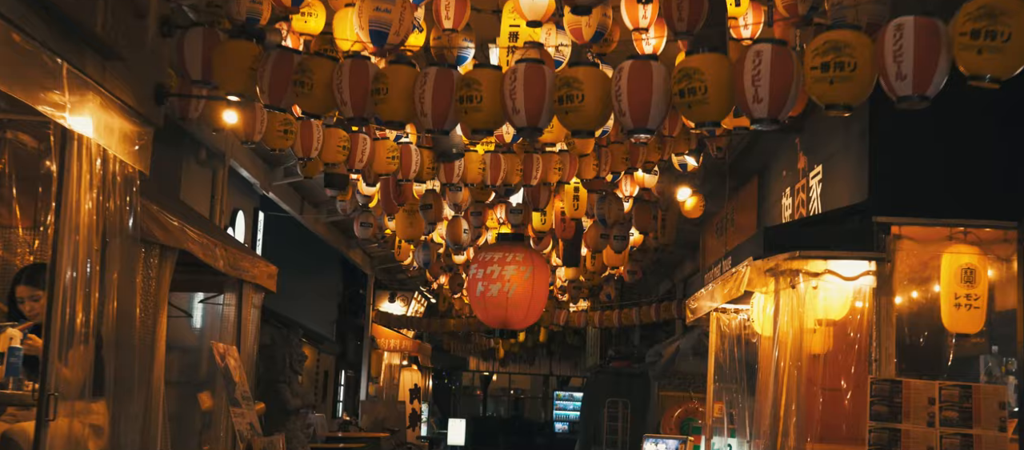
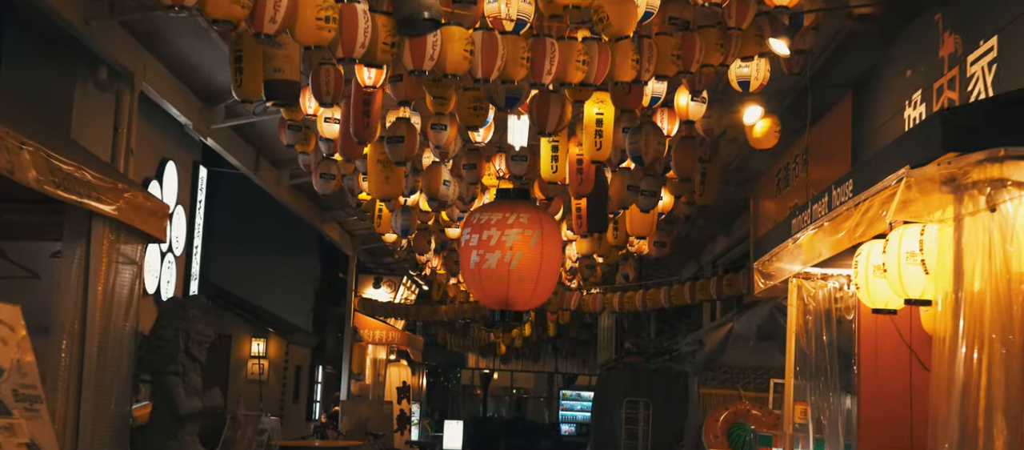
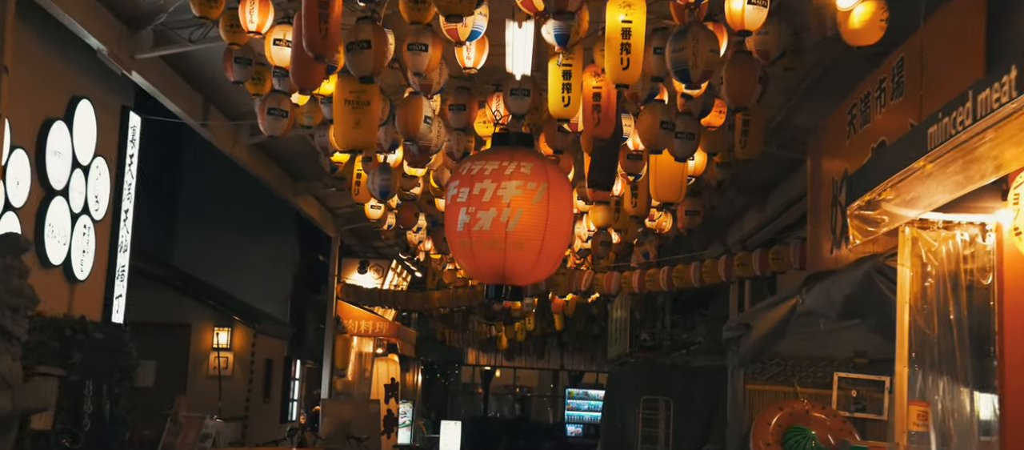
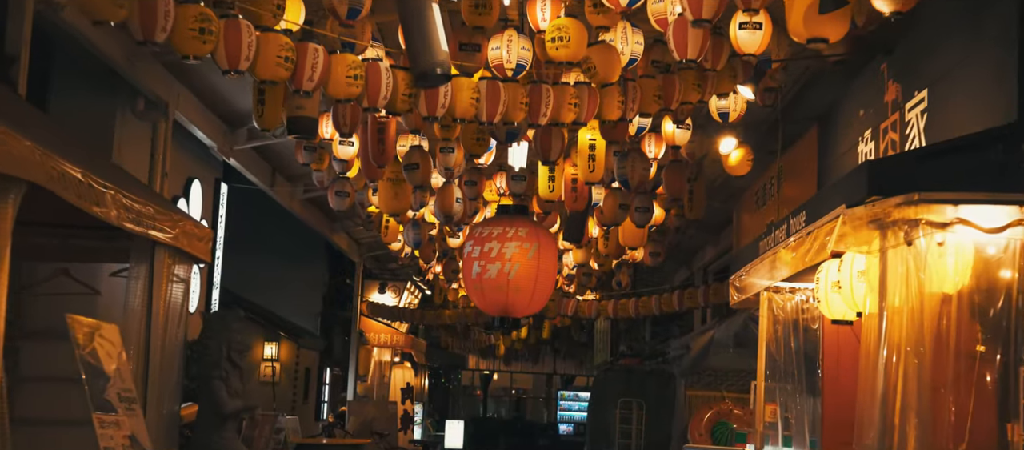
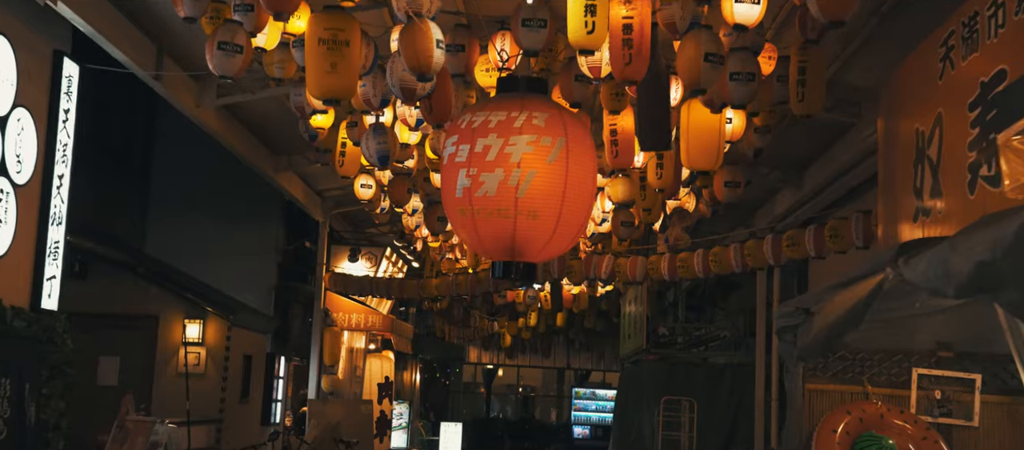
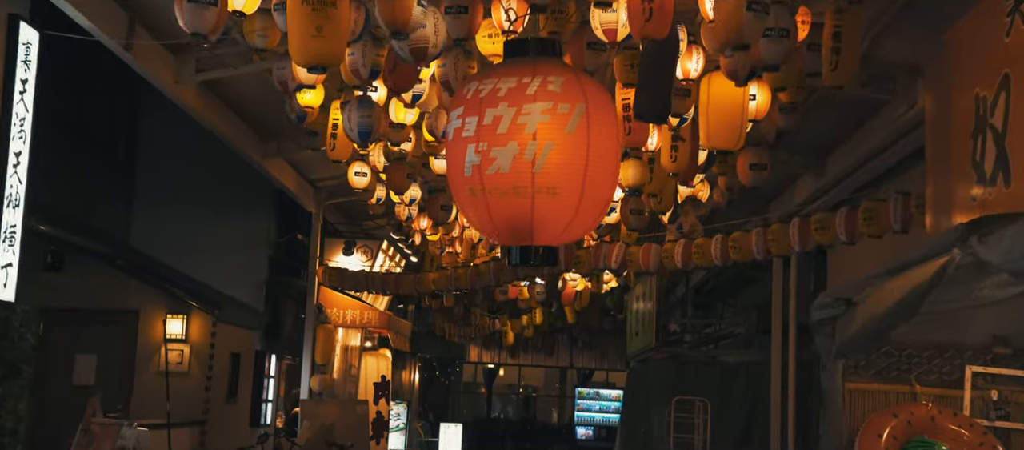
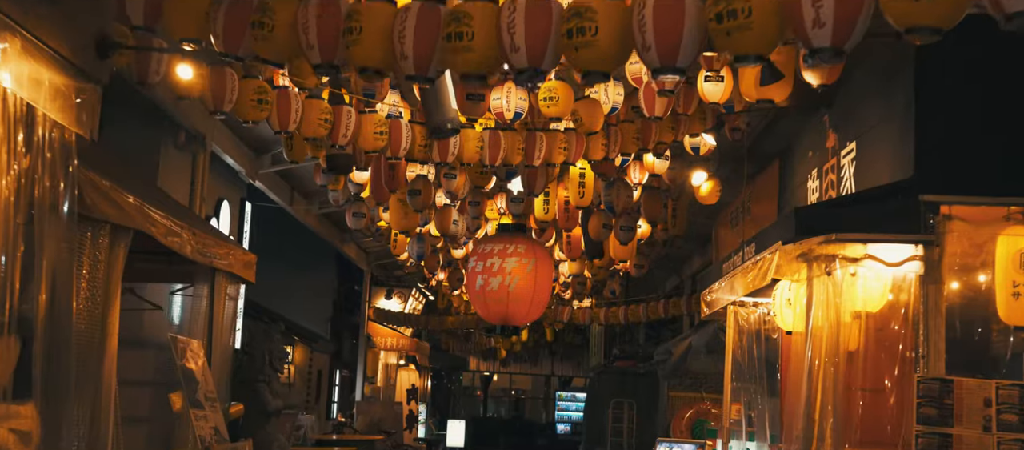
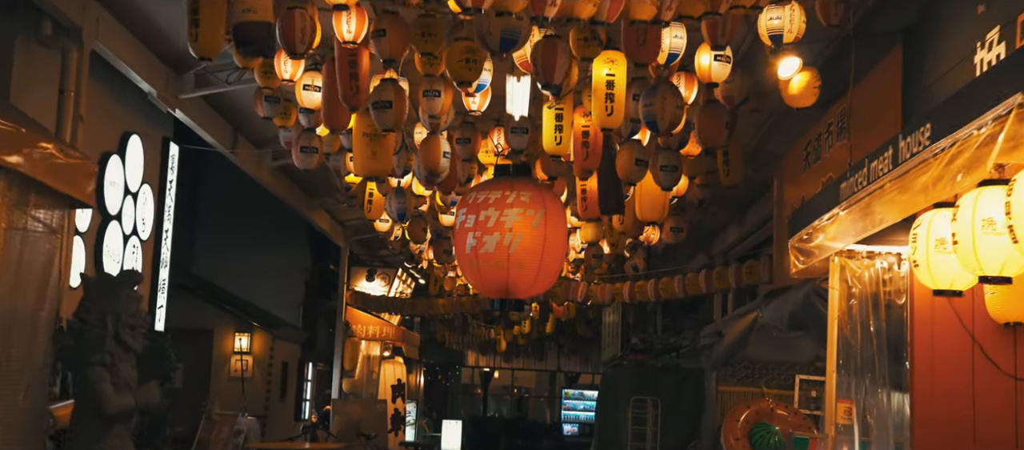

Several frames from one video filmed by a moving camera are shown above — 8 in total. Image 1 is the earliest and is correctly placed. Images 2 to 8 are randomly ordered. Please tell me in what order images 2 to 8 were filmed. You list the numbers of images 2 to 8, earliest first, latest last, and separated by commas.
7, 4, 2, 8, 3, 5, 6
